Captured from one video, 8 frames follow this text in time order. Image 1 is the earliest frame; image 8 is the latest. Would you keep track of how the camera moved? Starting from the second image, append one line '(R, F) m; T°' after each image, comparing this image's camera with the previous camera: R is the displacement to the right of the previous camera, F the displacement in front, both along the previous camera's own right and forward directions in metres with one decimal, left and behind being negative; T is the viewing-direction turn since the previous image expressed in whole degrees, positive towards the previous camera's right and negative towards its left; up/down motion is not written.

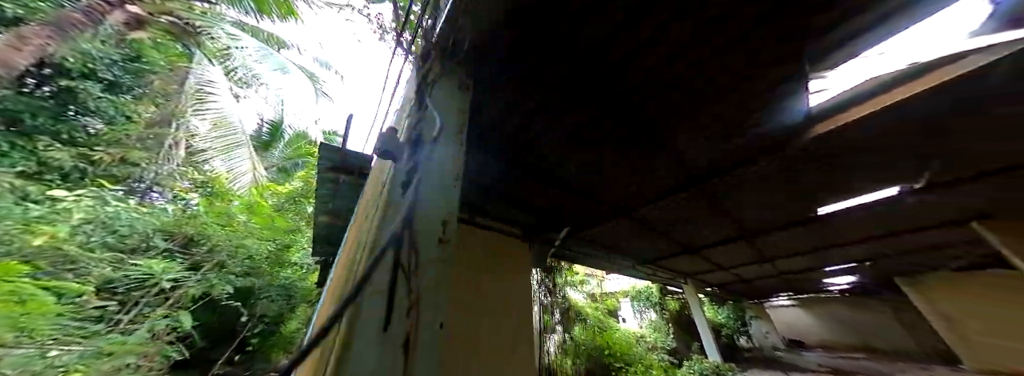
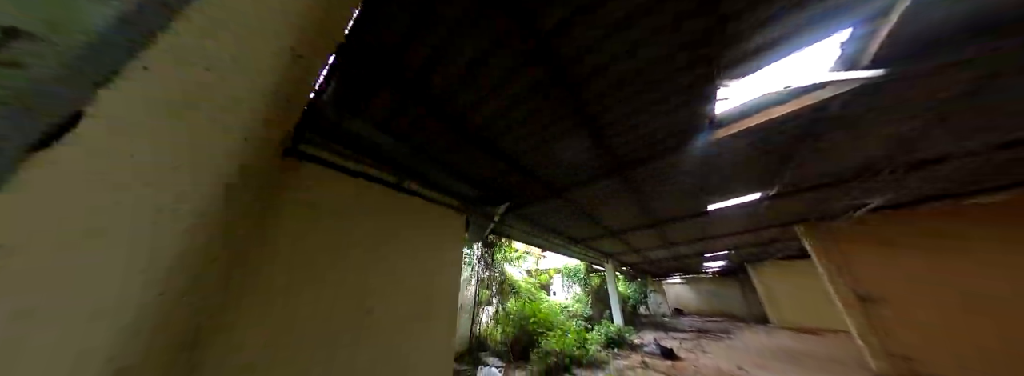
(+0.2, +0.1) m; +11°
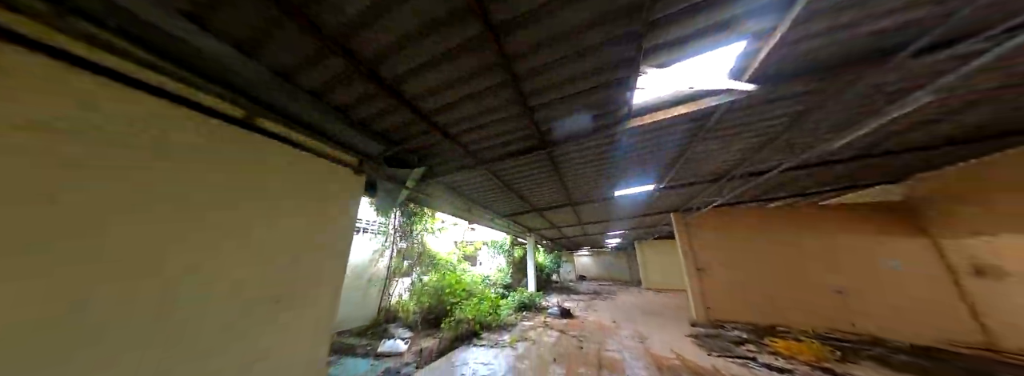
(+0.3, +0.2) m; +16°
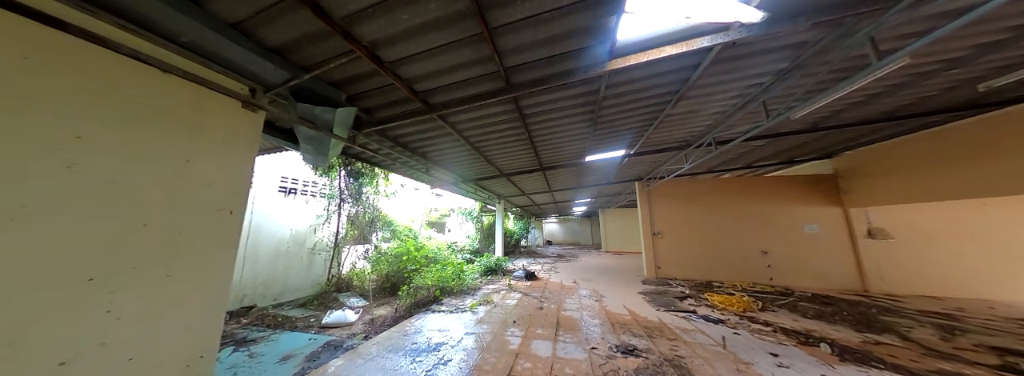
(+0.2, +0.3) m; +7°
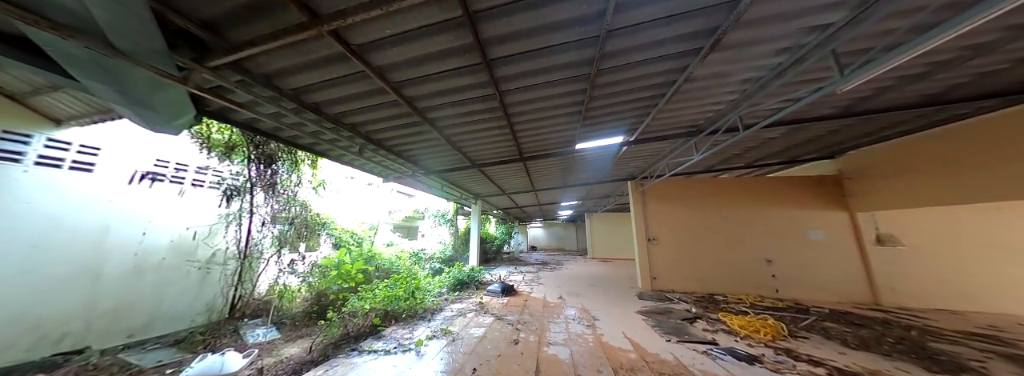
(+0.2, +0.8) m; +4°
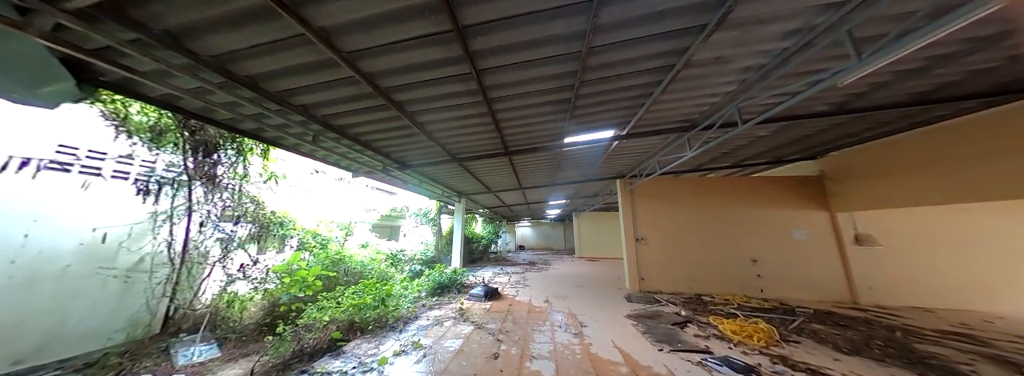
(+0.1, +0.3) m; +3°
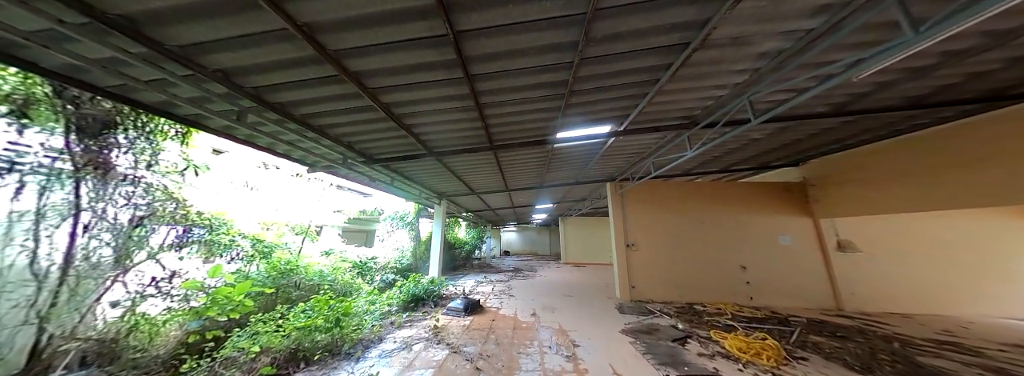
(0.0, +0.4) m; +4°
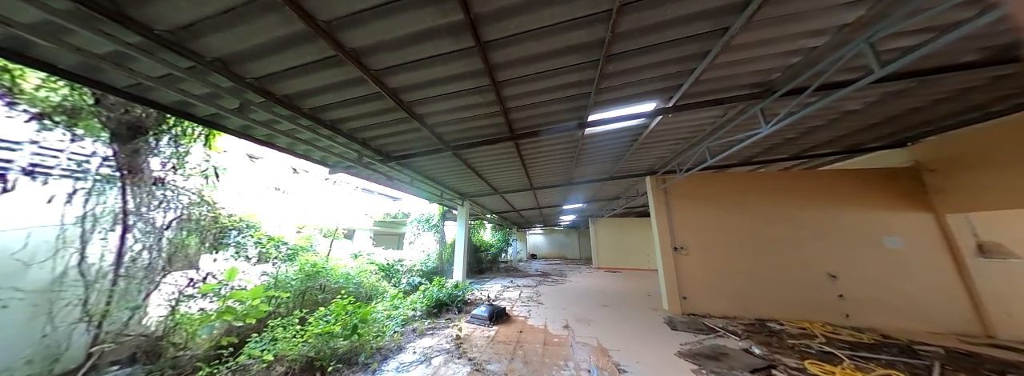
(0.0, +0.3) m; -6°
